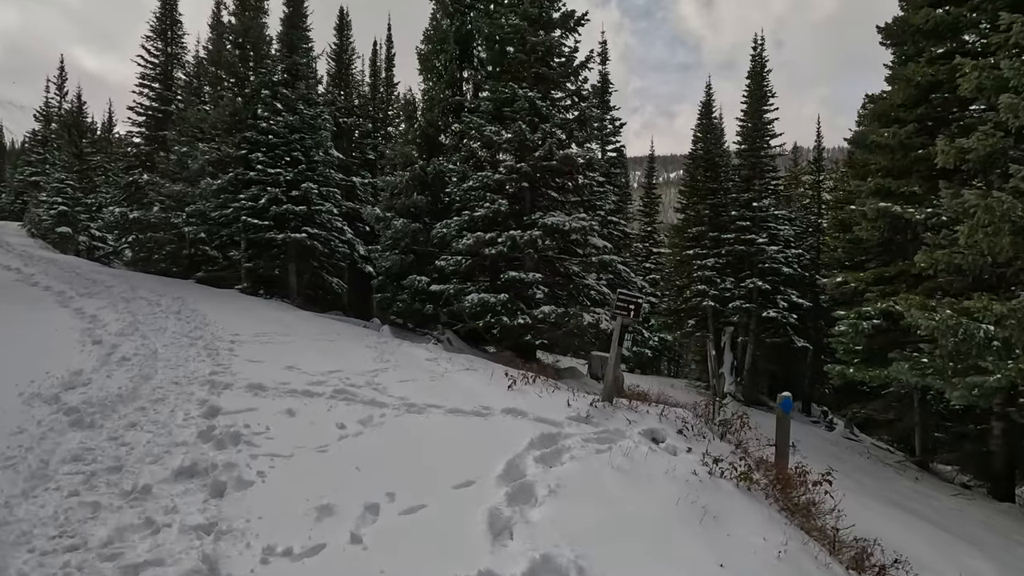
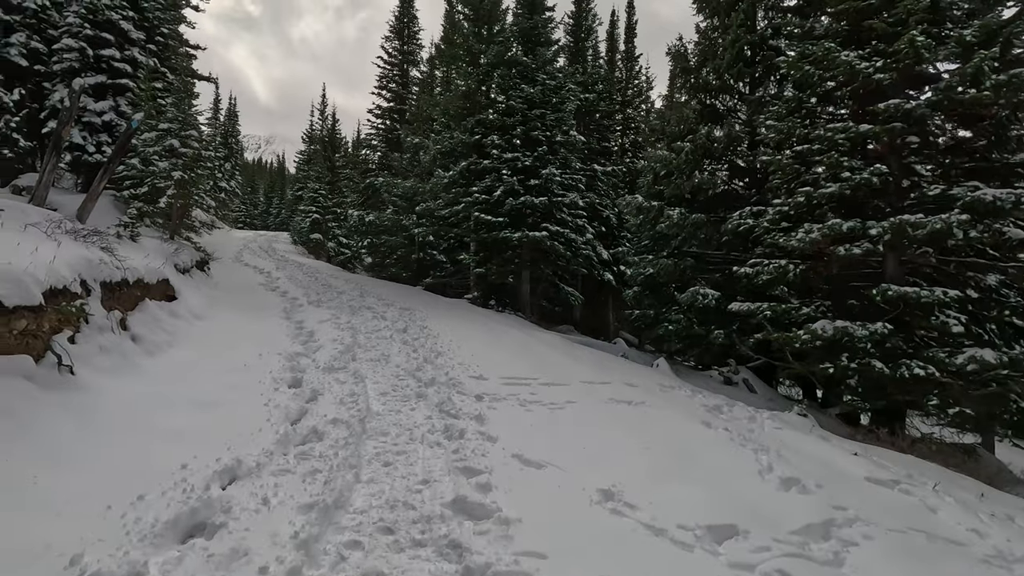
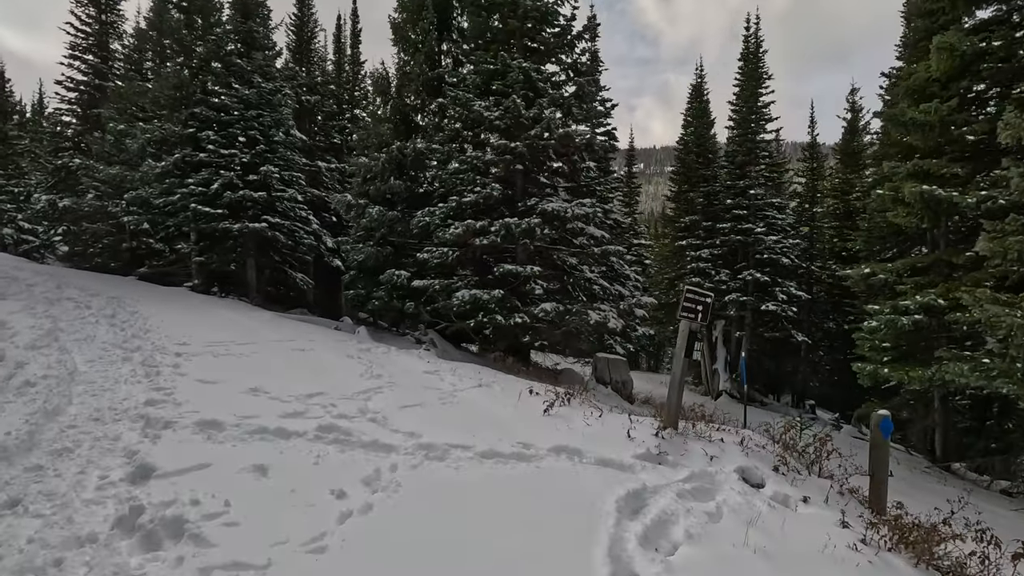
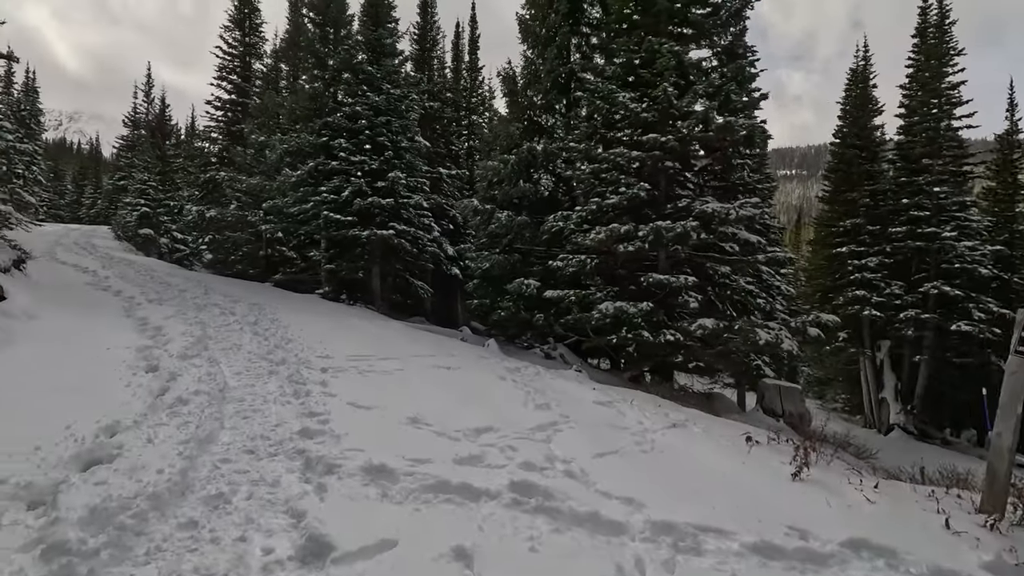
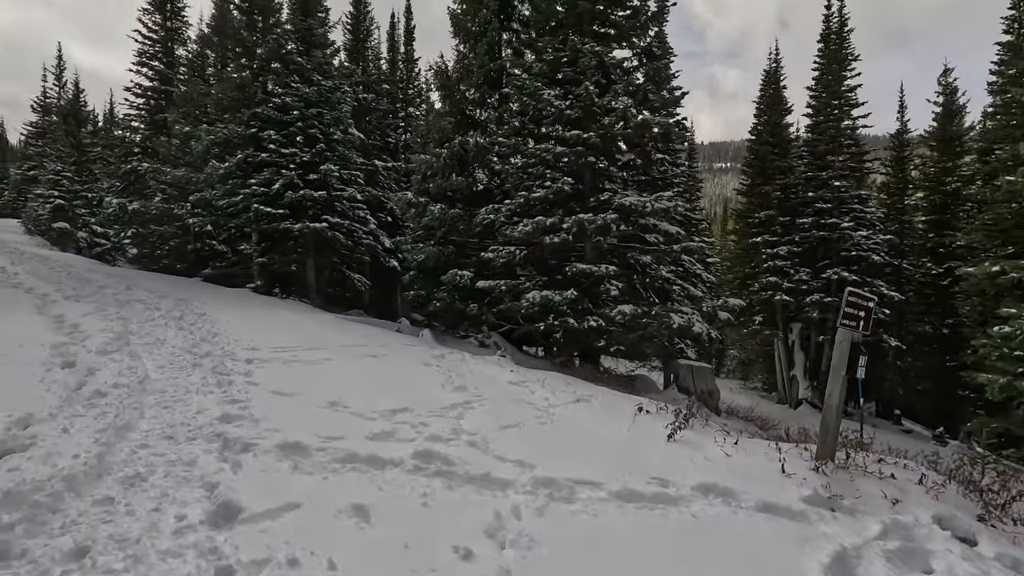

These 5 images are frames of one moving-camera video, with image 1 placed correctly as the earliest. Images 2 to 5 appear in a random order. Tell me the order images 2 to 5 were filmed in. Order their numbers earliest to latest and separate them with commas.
3, 5, 4, 2
